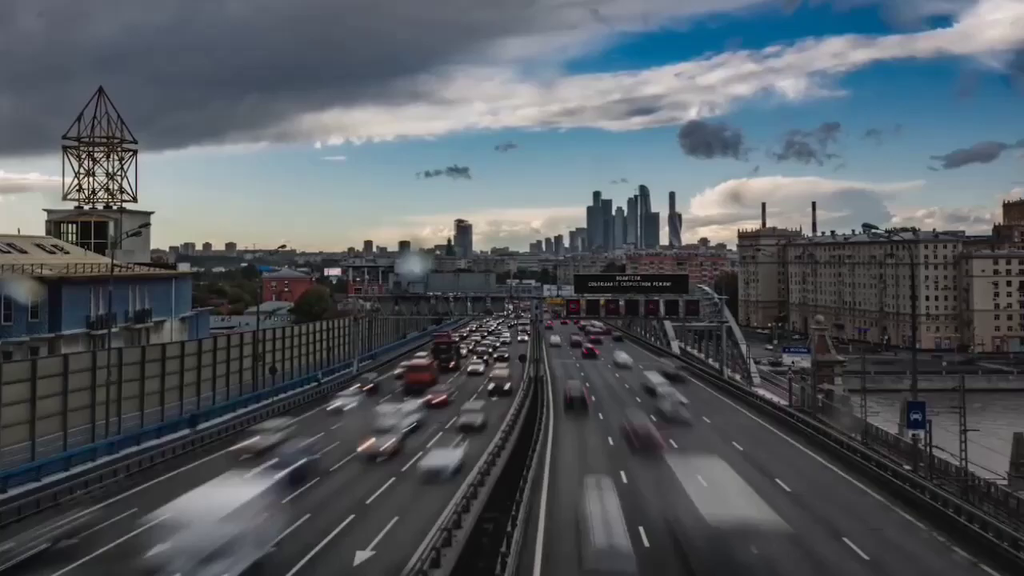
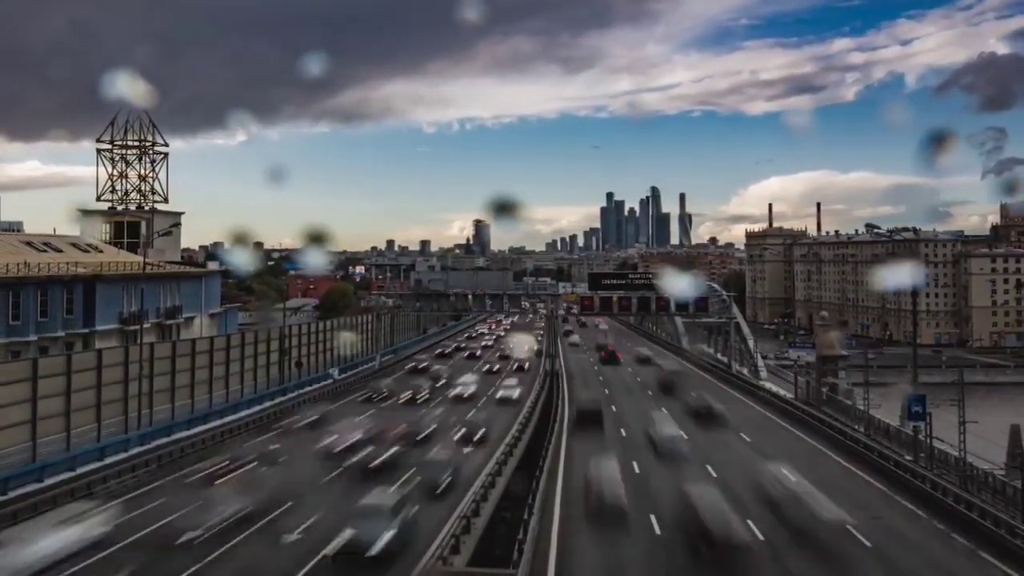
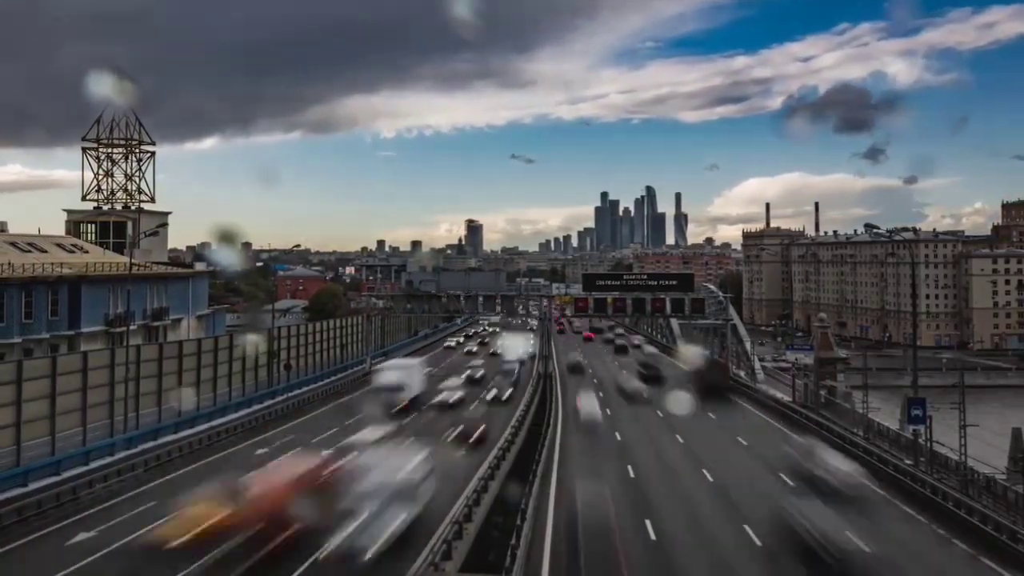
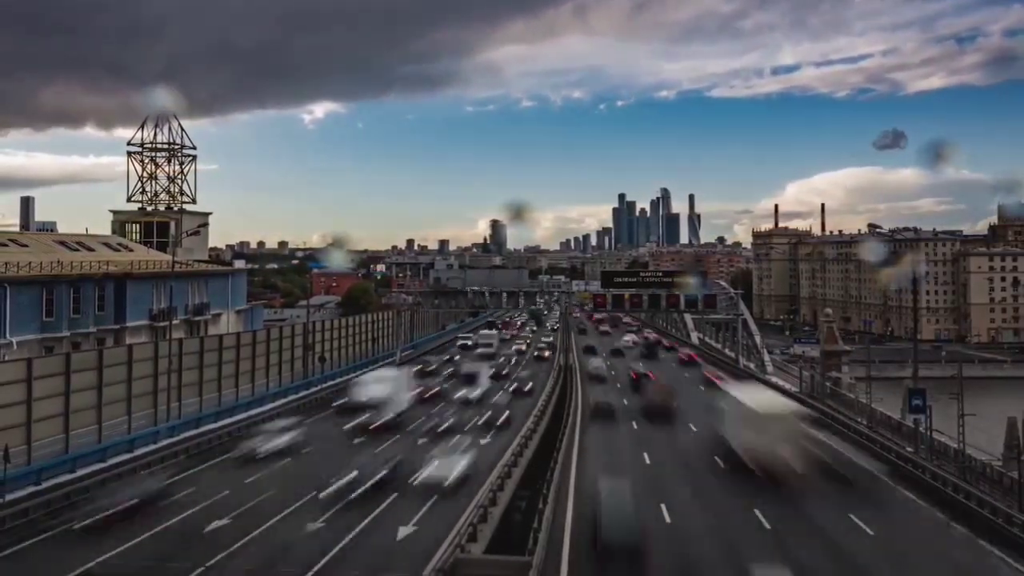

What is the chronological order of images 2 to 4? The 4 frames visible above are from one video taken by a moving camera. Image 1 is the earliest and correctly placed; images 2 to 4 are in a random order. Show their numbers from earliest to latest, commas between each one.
3, 2, 4
